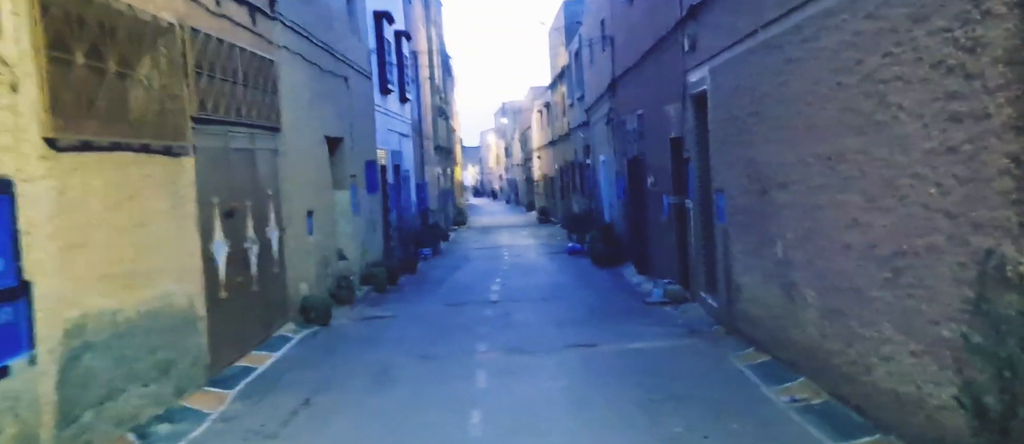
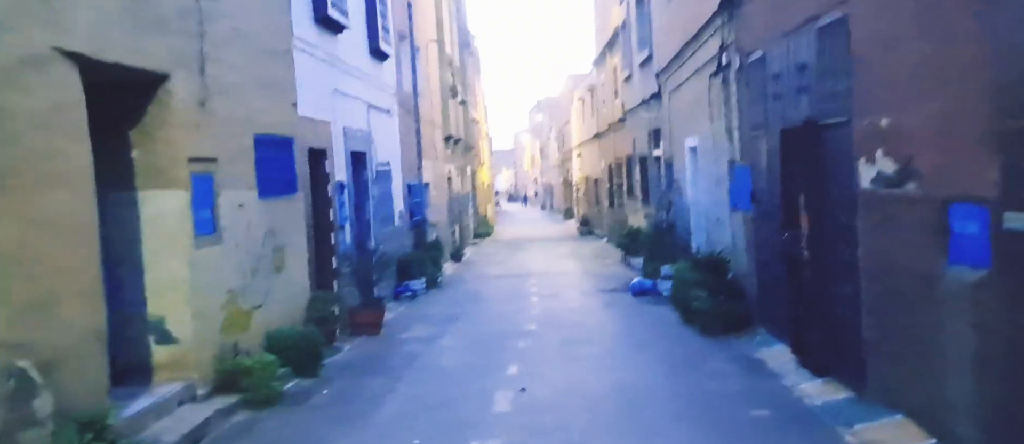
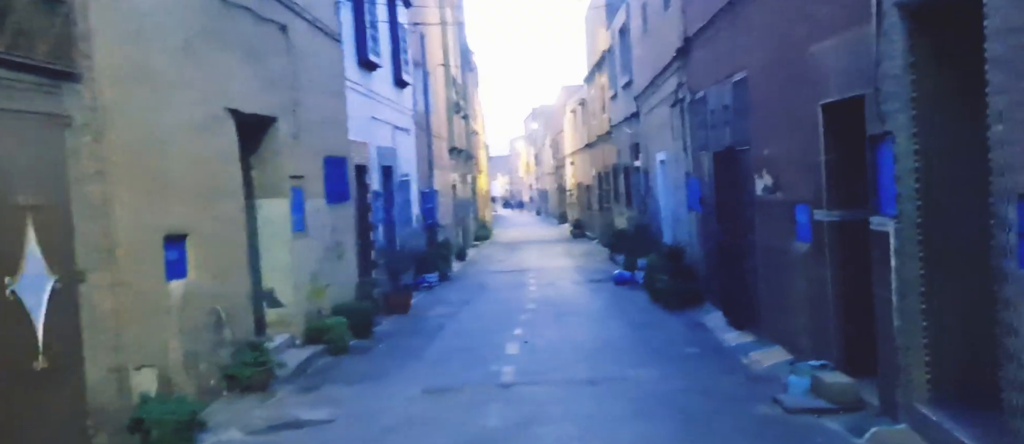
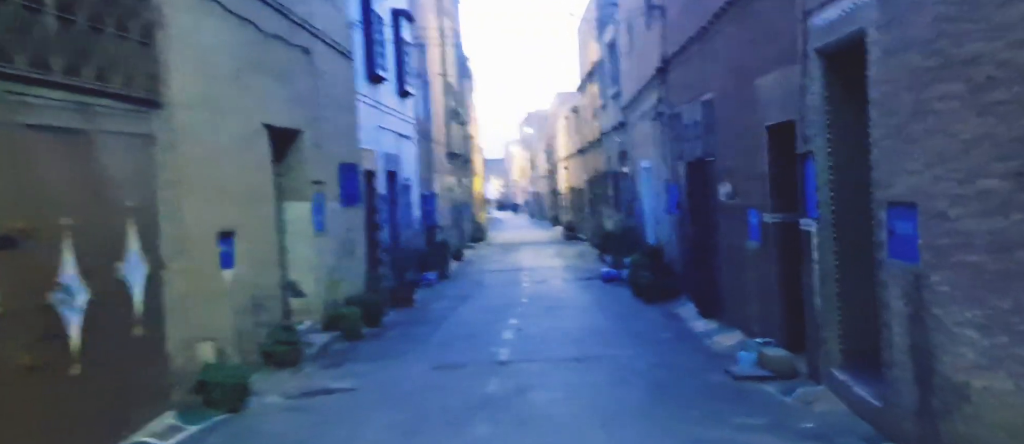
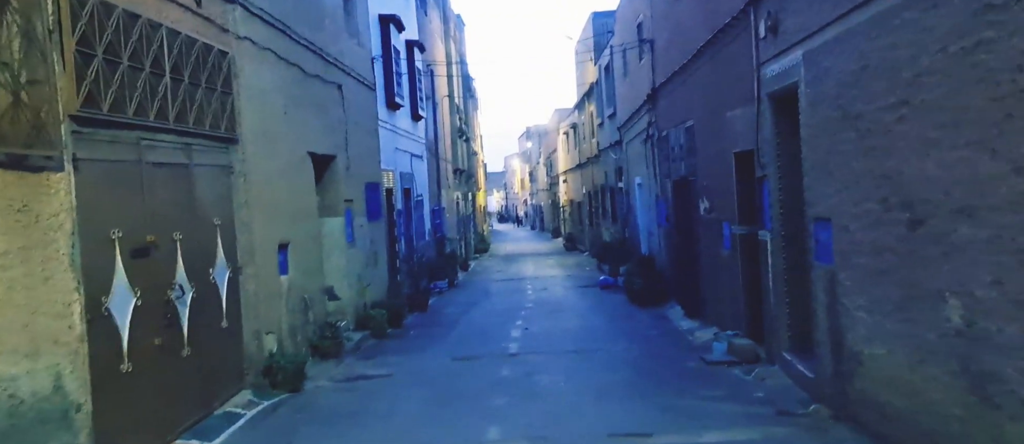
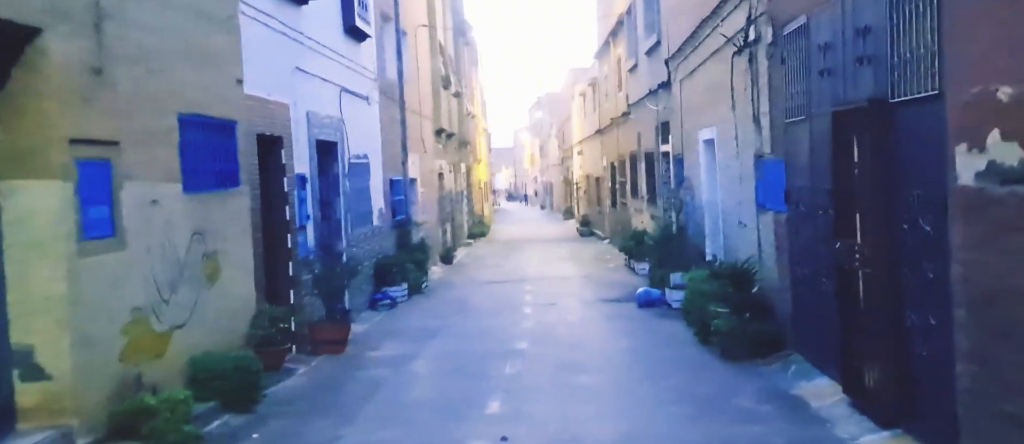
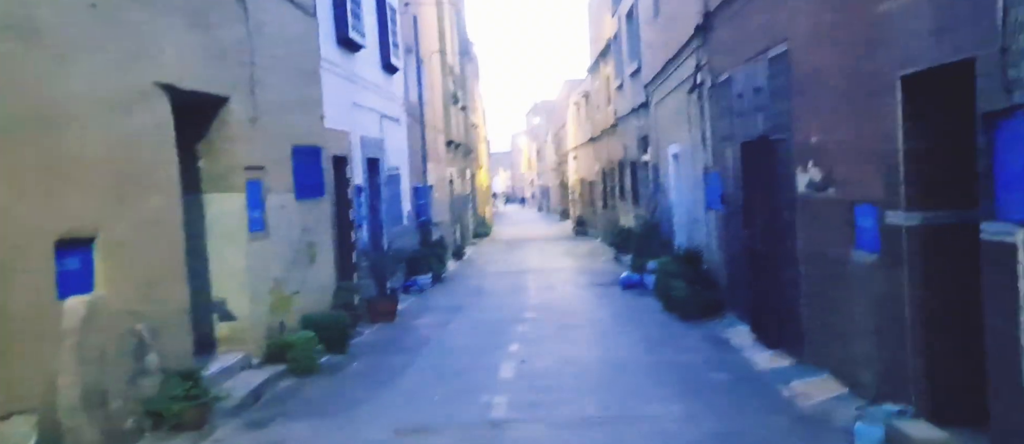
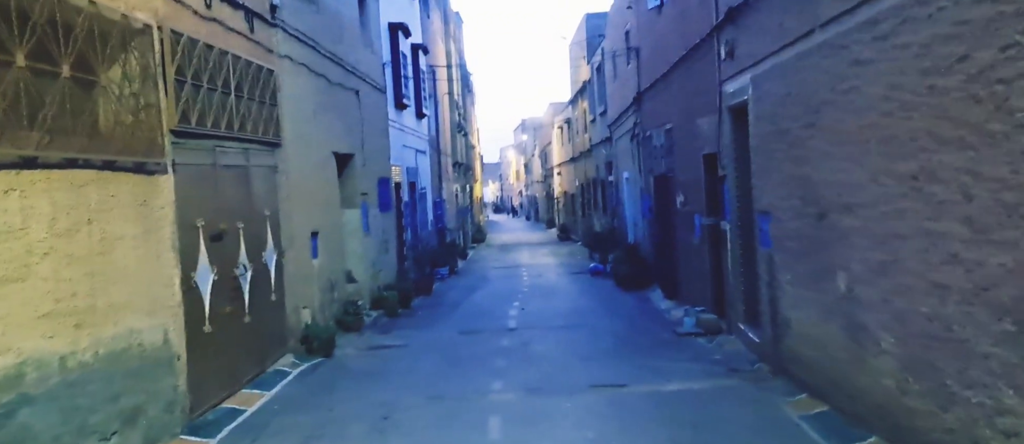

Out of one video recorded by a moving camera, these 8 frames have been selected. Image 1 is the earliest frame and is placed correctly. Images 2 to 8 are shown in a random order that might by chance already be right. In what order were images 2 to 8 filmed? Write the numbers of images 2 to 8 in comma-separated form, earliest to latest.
8, 5, 4, 3, 7, 2, 6
